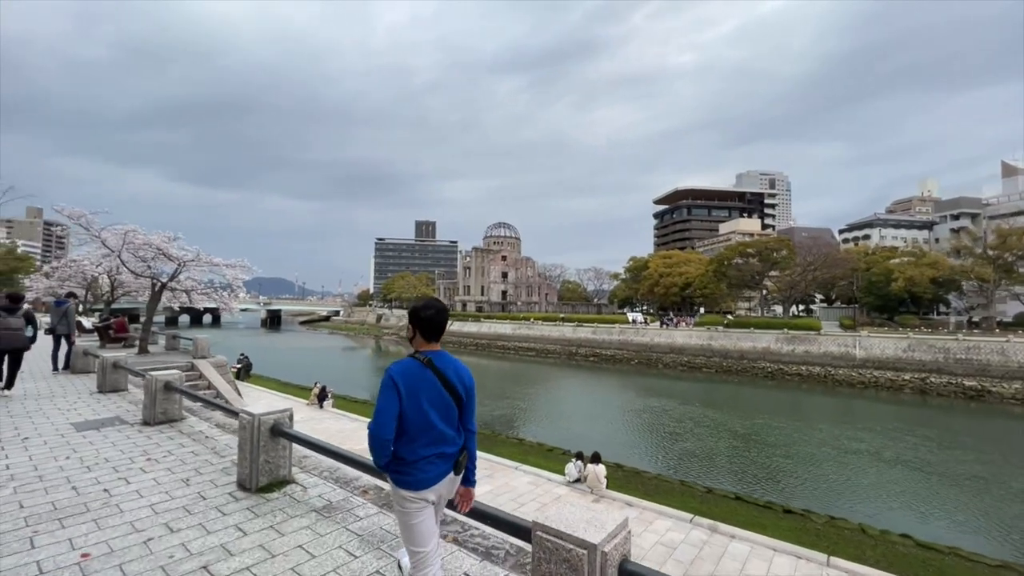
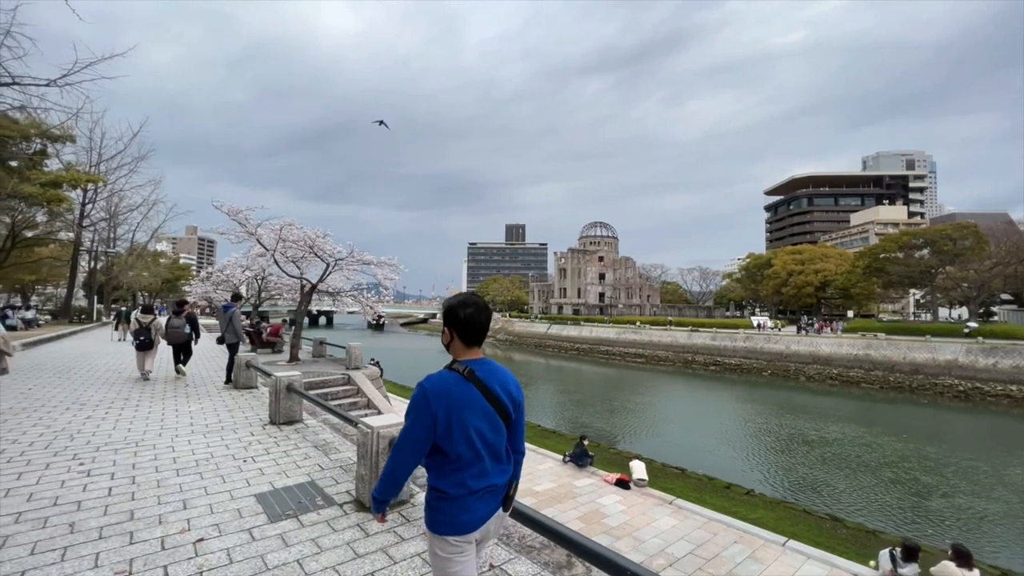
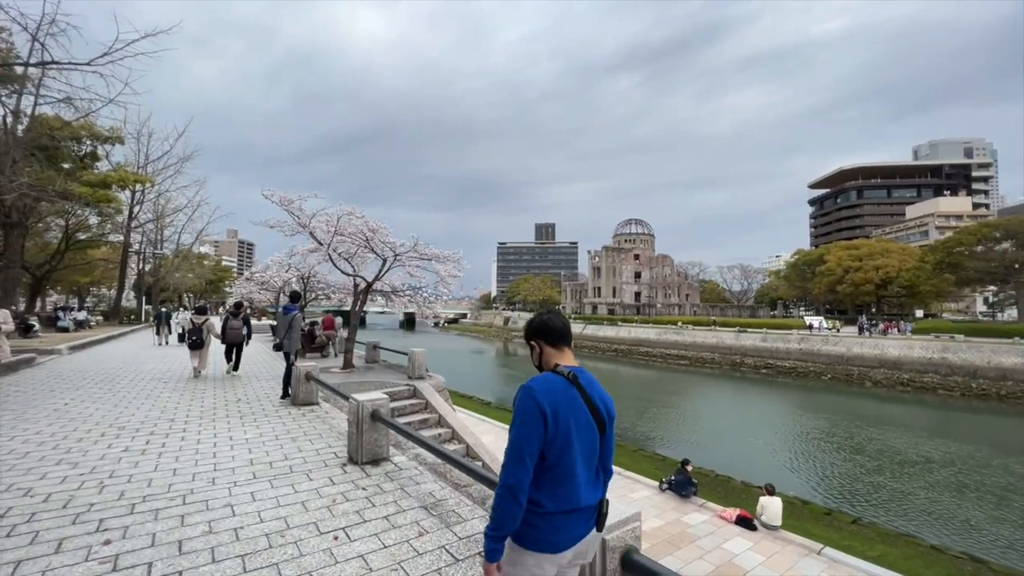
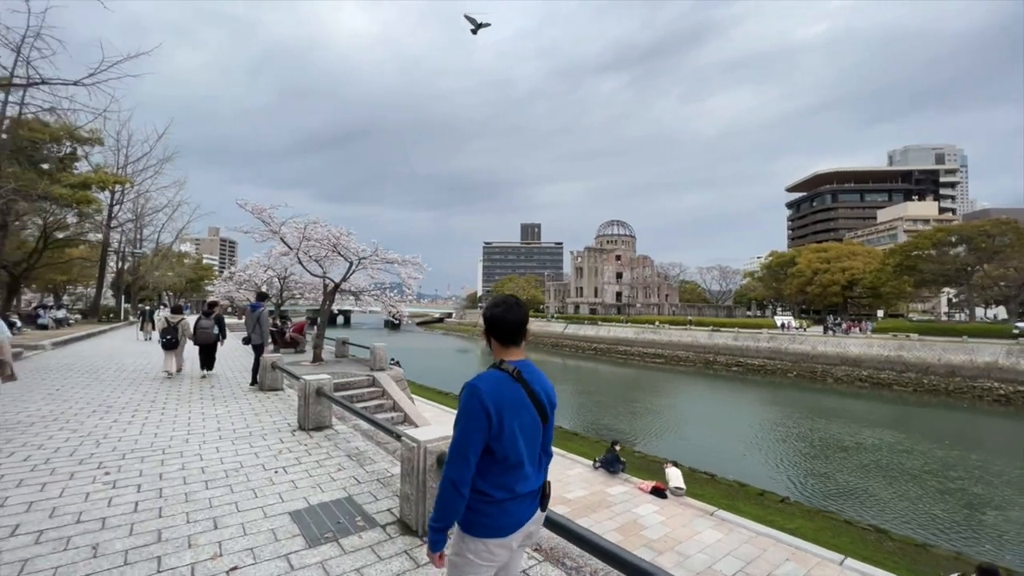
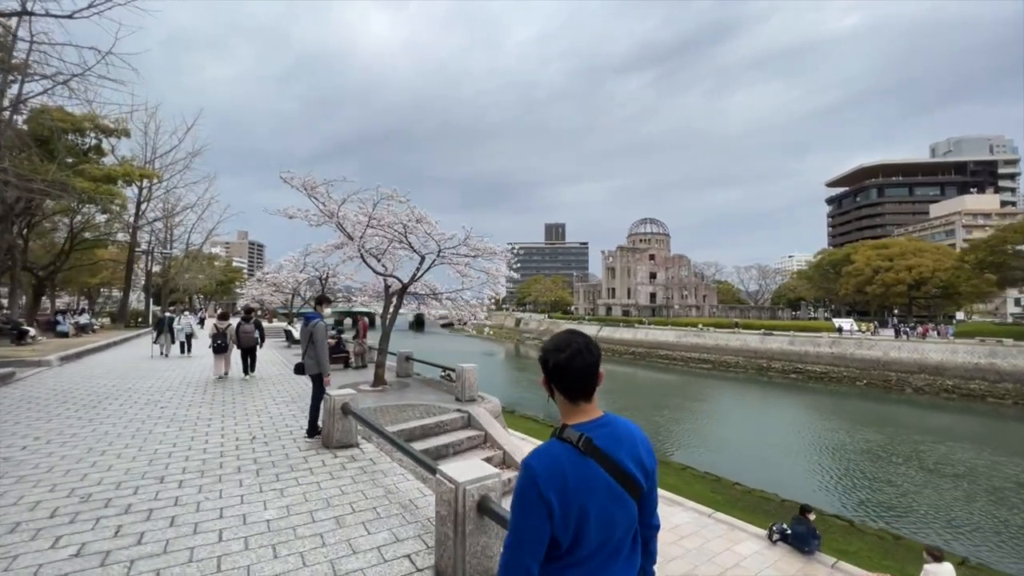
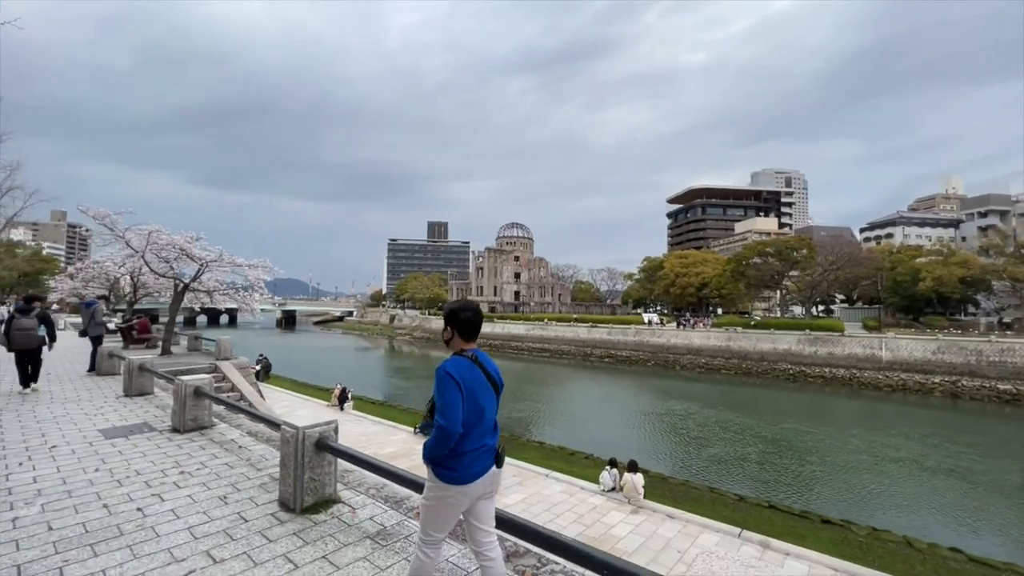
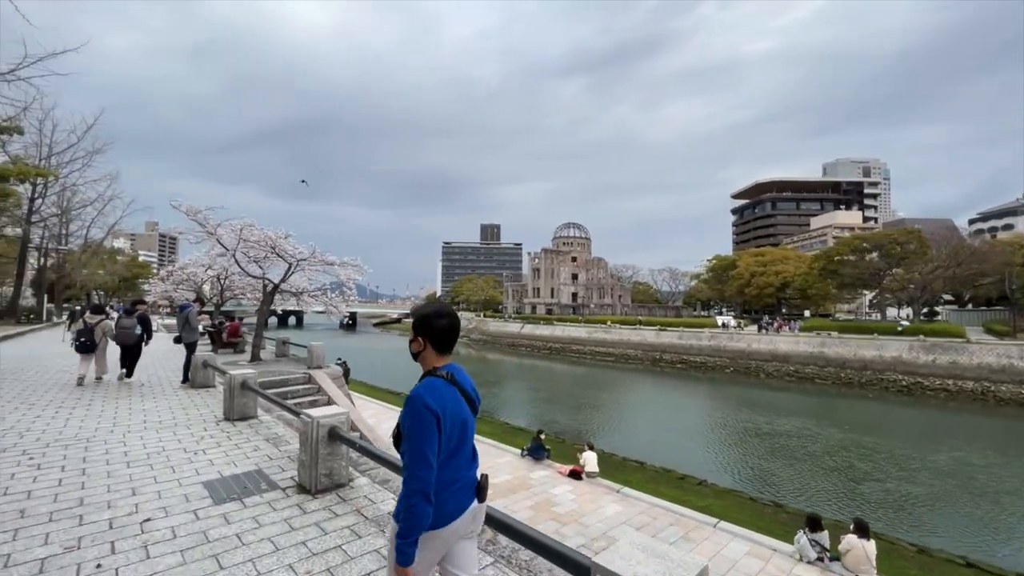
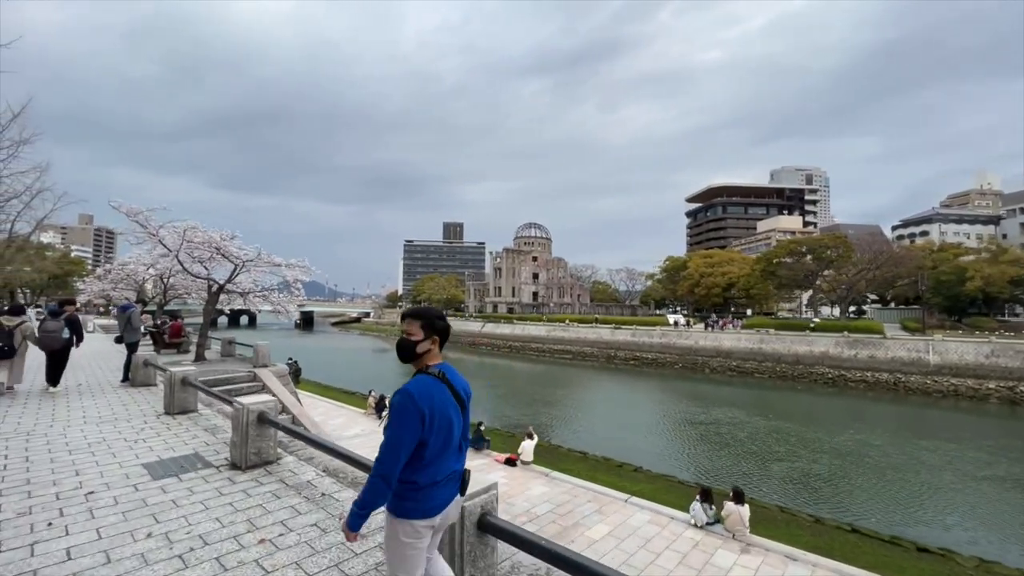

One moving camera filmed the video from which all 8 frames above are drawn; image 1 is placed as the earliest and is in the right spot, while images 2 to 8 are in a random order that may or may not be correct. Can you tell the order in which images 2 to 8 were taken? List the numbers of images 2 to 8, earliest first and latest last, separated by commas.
6, 8, 7, 2, 4, 3, 5
